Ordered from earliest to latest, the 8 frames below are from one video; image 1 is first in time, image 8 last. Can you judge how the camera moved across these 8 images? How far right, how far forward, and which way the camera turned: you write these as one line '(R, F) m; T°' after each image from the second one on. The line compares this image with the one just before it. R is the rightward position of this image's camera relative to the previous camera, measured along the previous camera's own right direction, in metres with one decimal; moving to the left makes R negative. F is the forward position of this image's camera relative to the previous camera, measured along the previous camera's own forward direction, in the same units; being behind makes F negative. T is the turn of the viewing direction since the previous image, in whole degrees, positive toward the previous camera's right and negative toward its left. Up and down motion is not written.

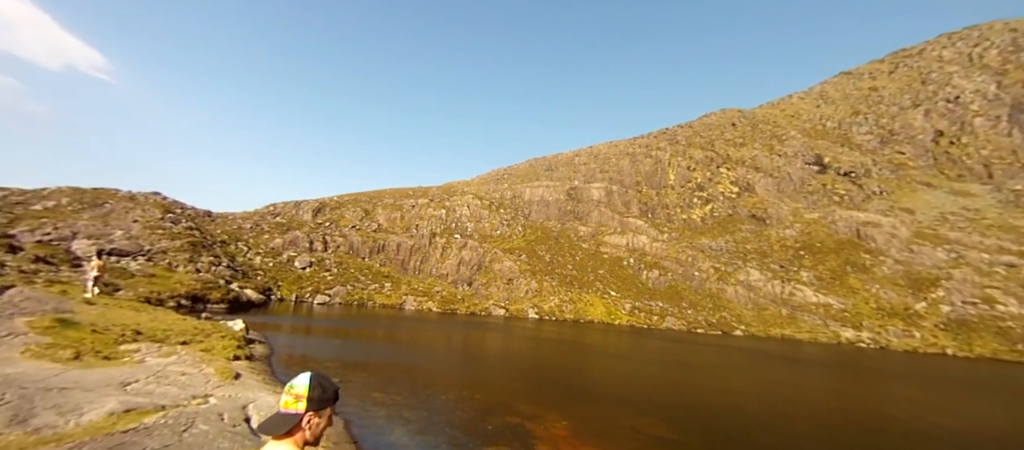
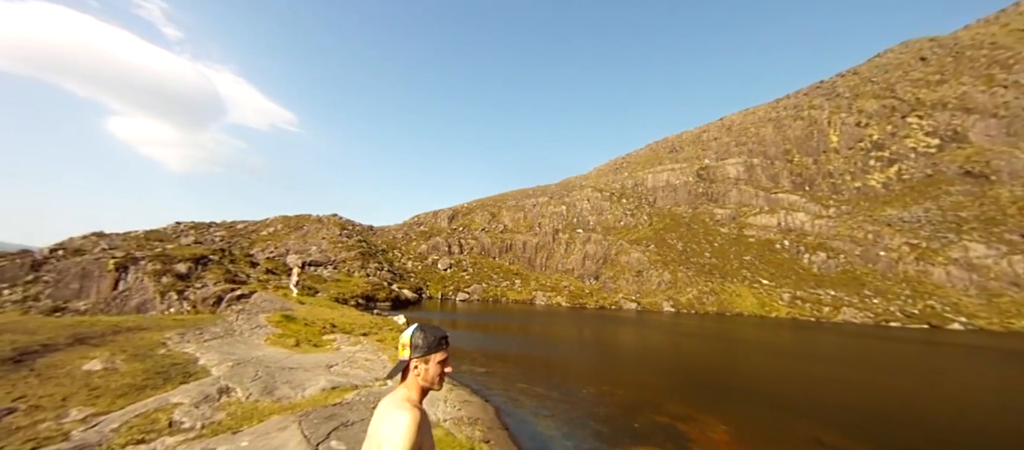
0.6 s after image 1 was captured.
(-0.1, -0.6) m; -16°
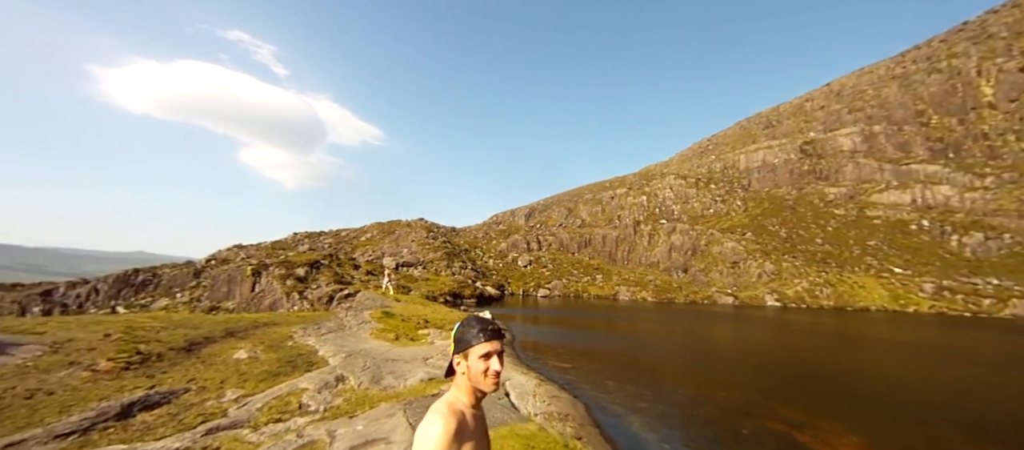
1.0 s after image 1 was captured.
(0.0, -0.4) m; -10°
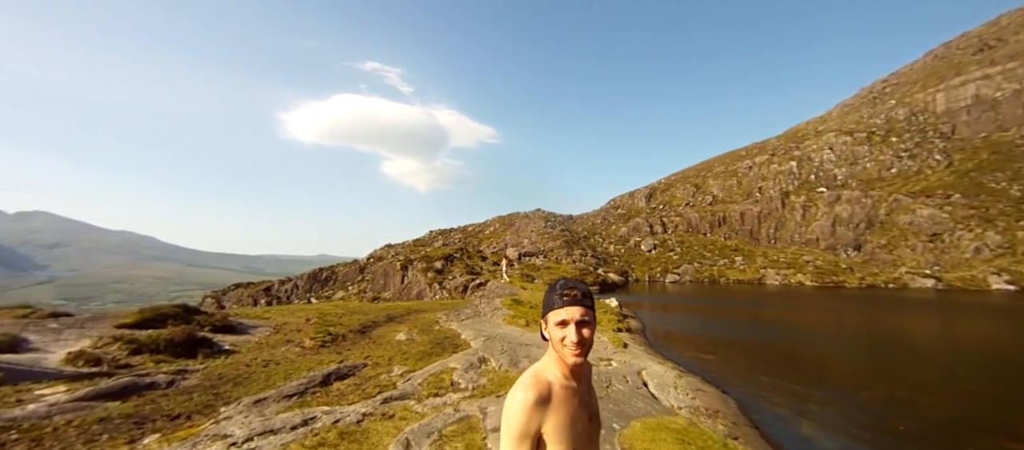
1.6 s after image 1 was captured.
(-0.3, -0.1) m; -16°
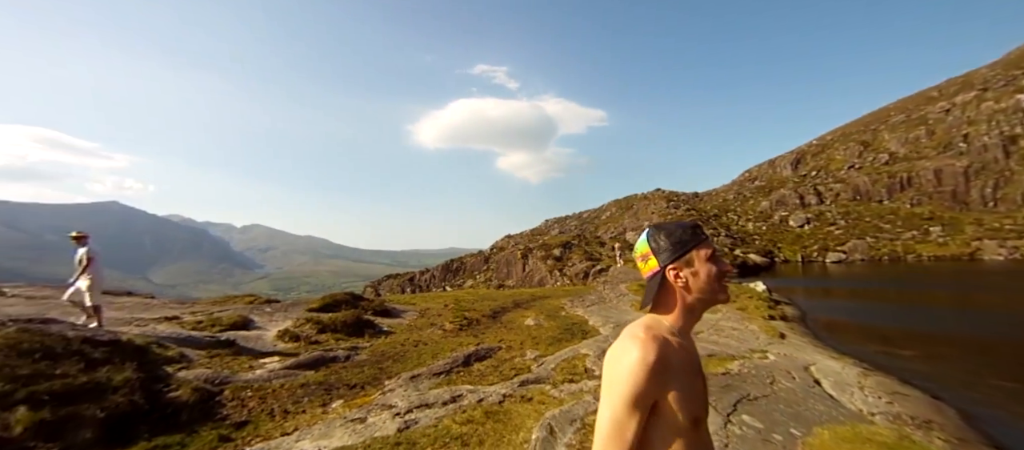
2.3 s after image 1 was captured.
(-0.2, +0.2) m; -16°
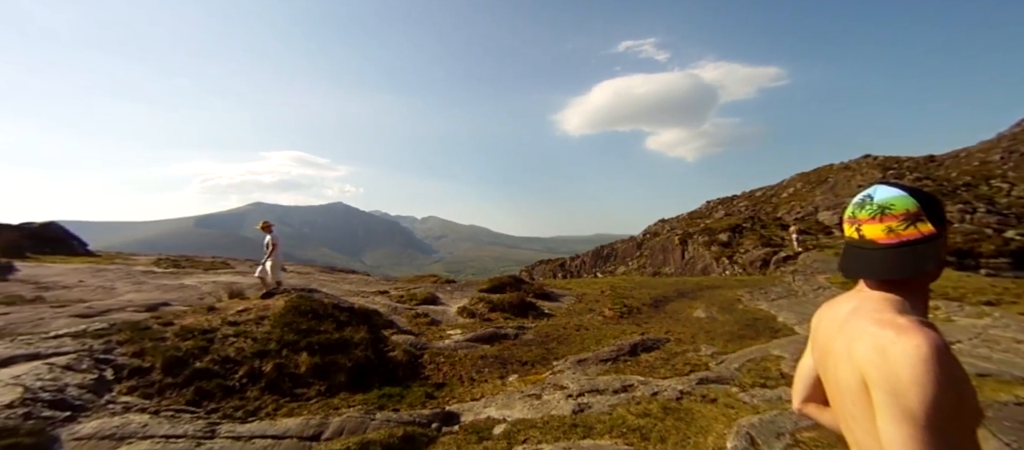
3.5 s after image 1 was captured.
(-0.2, 0.0) m; -22°
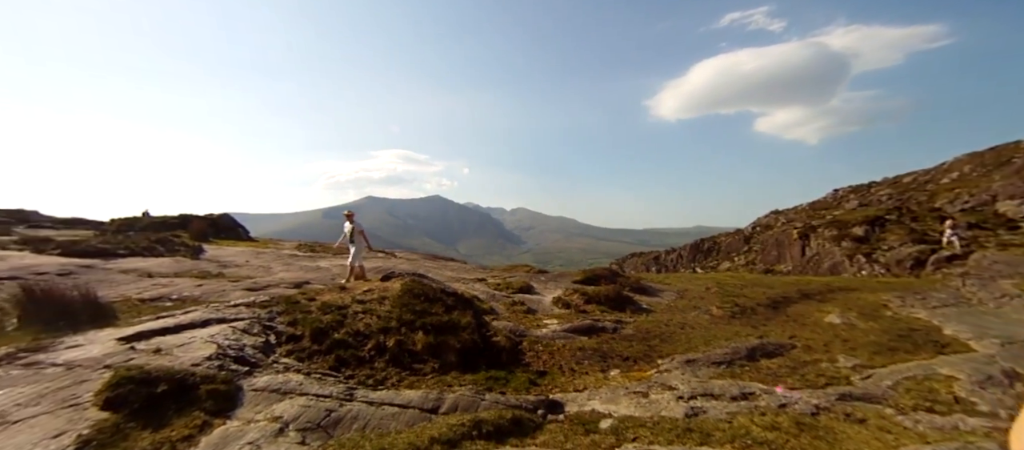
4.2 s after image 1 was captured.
(-0.2, 0.0) m; -14°
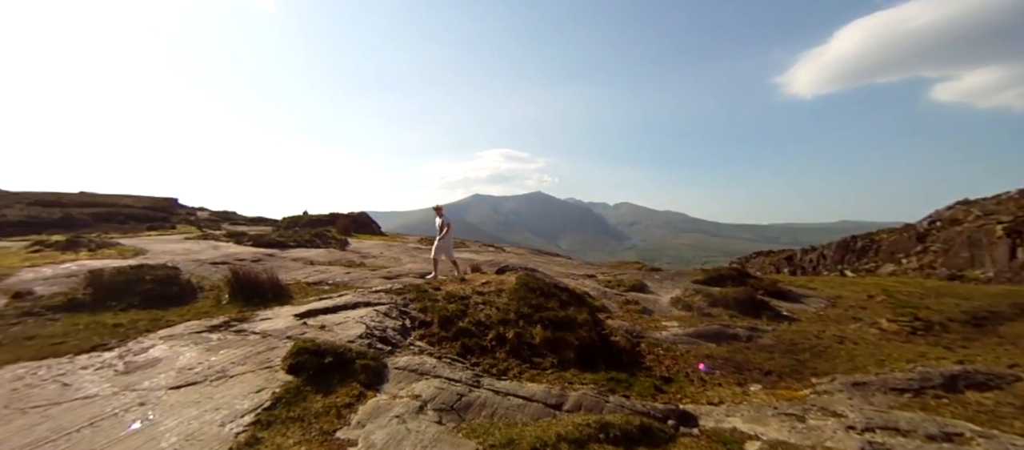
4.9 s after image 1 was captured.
(-0.4, +0.2) m; -16°
